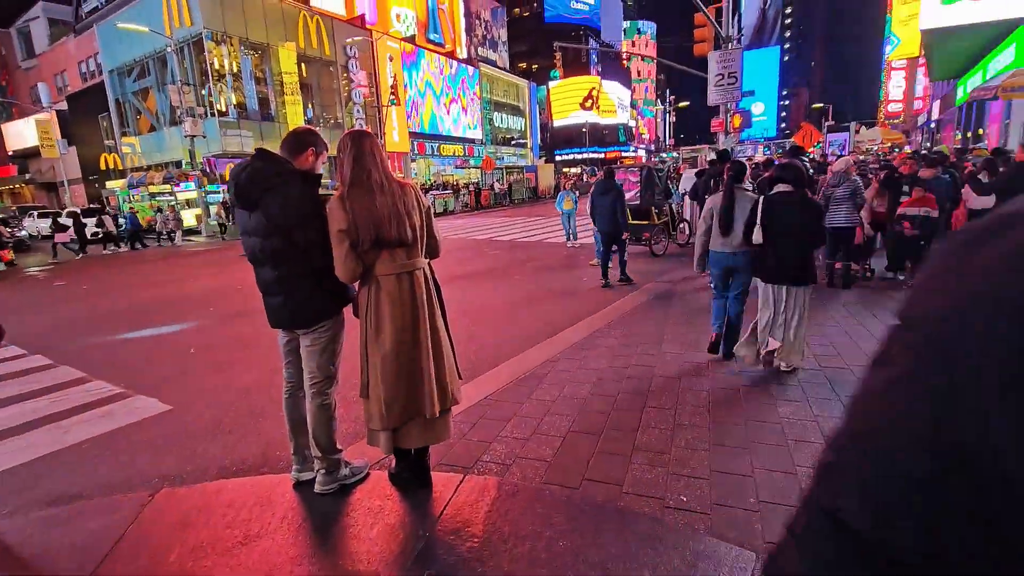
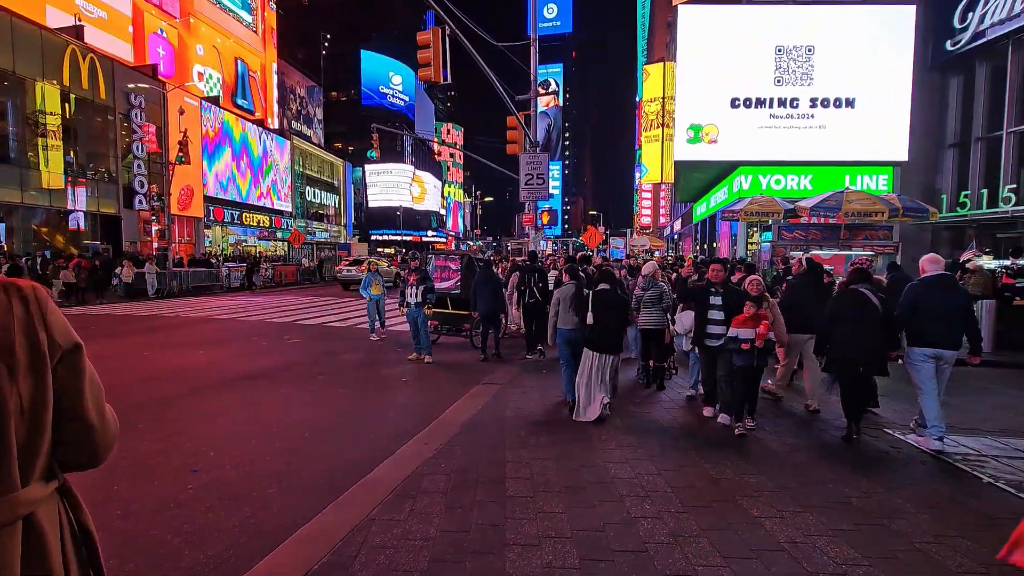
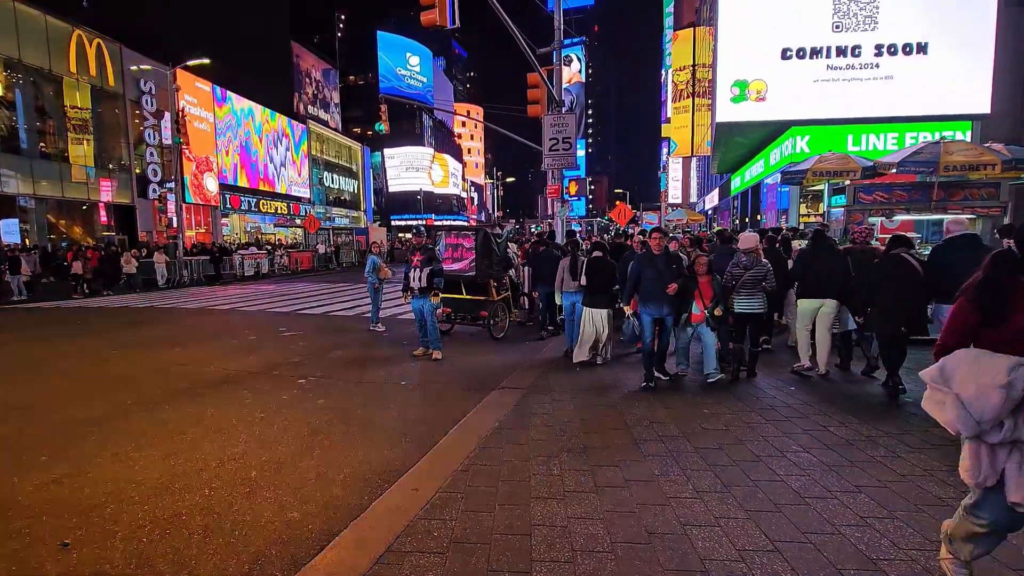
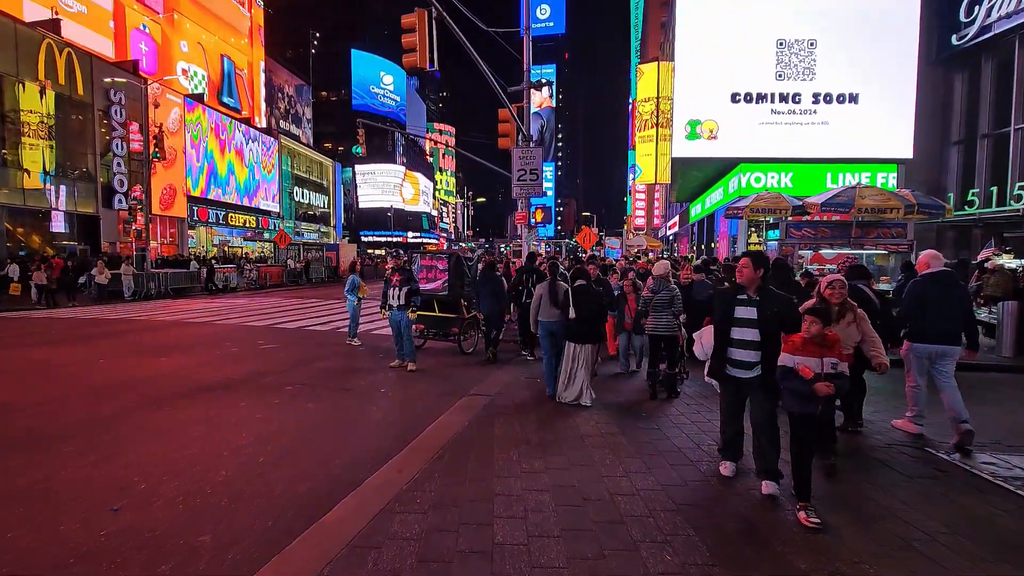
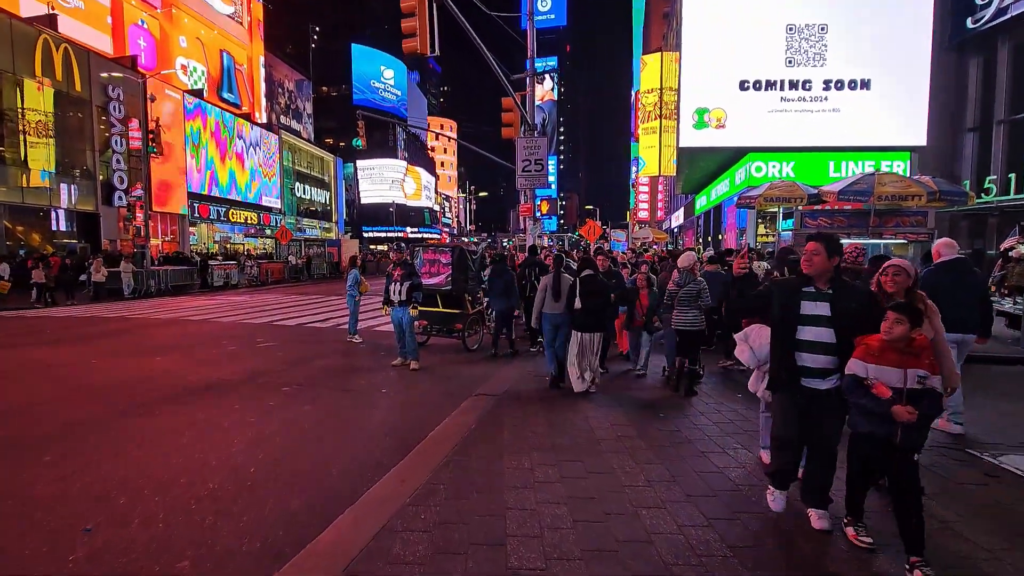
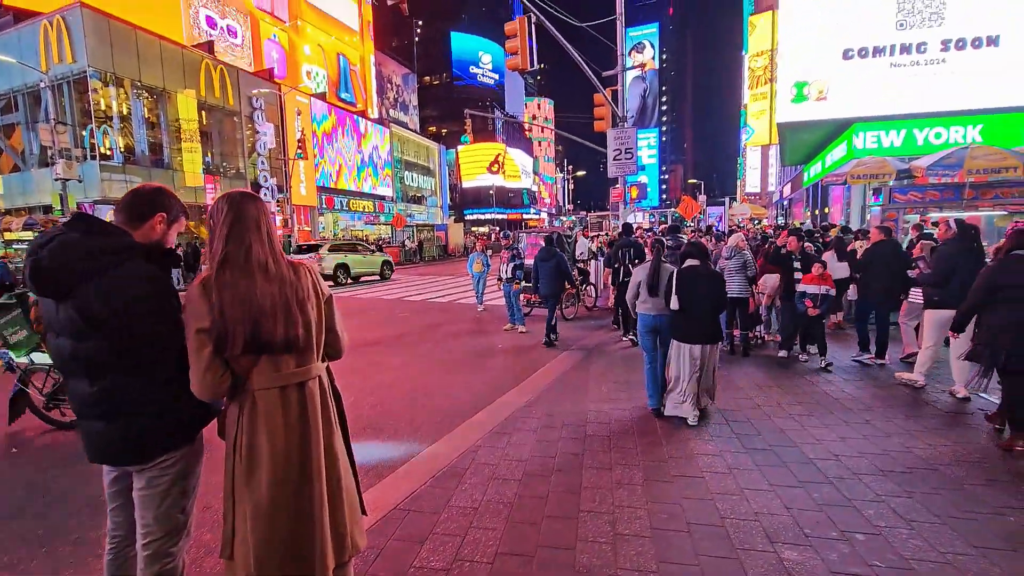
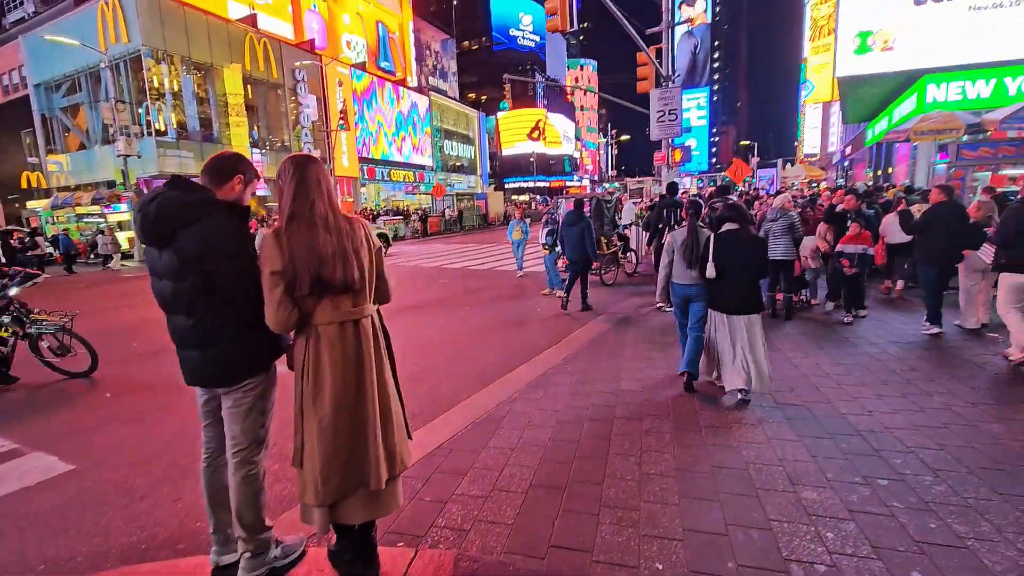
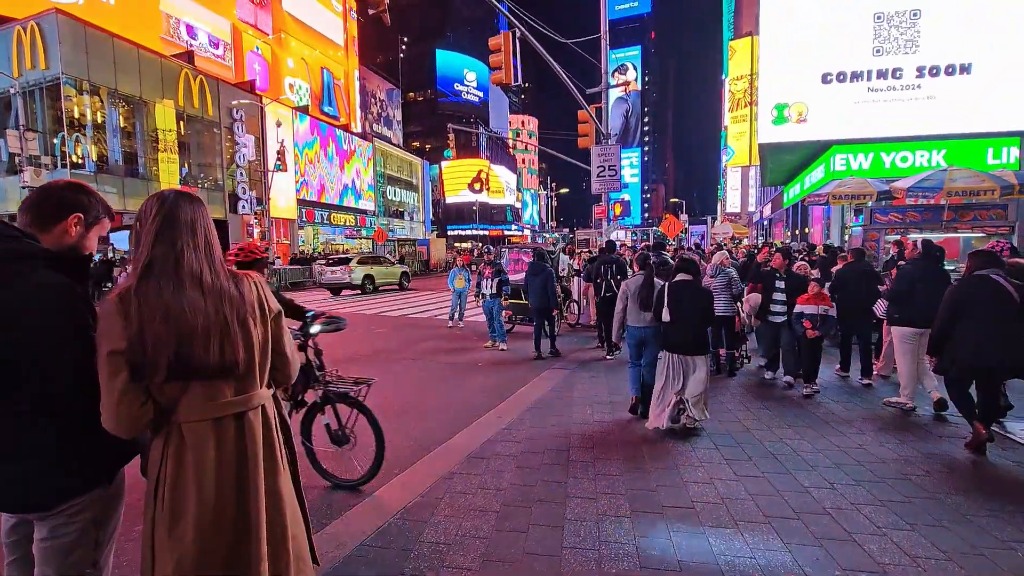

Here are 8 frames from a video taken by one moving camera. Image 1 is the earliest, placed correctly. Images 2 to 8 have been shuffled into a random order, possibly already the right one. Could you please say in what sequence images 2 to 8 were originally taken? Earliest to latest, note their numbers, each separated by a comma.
7, 6, 8, 2, 4, 5, 3
